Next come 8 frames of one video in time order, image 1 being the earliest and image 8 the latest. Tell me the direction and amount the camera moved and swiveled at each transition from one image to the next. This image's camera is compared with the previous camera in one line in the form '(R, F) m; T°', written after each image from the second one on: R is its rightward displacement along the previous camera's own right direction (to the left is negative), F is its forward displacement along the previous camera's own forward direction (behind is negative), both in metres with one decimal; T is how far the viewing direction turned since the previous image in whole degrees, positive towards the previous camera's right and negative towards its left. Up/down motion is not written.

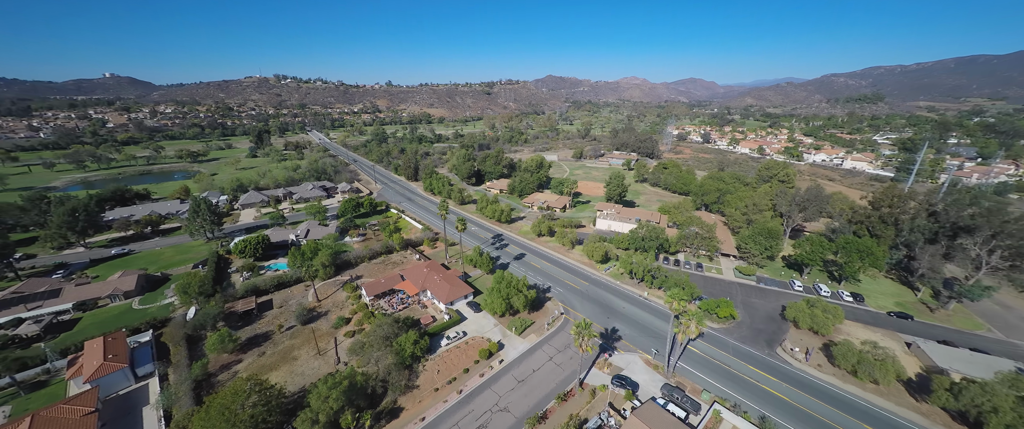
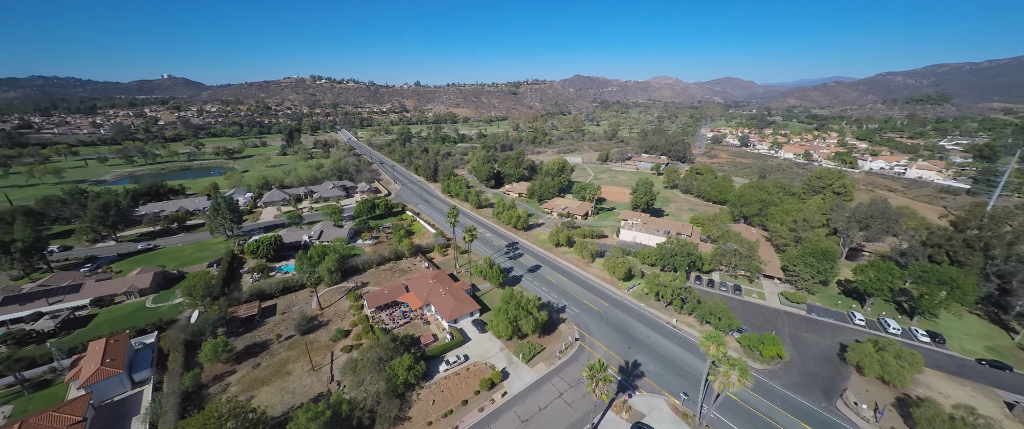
(+1.6, +4.9) m; -4°
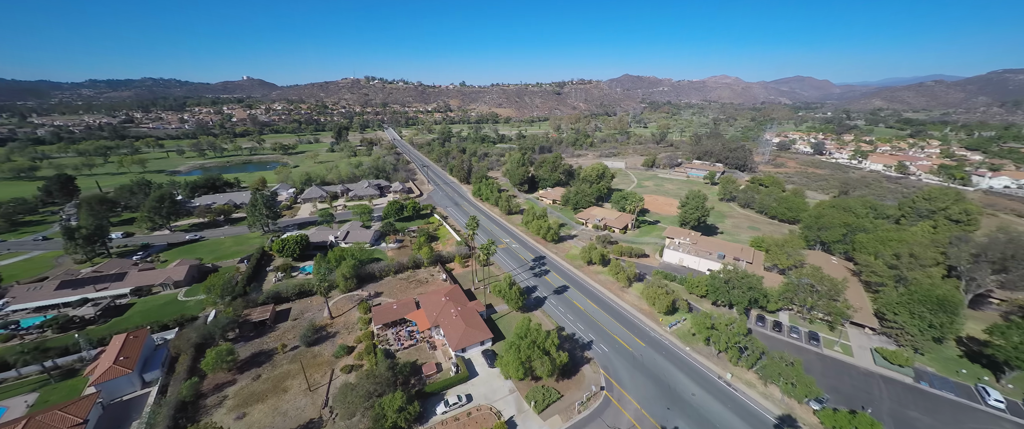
(+2.2, +6.4) m; -7°
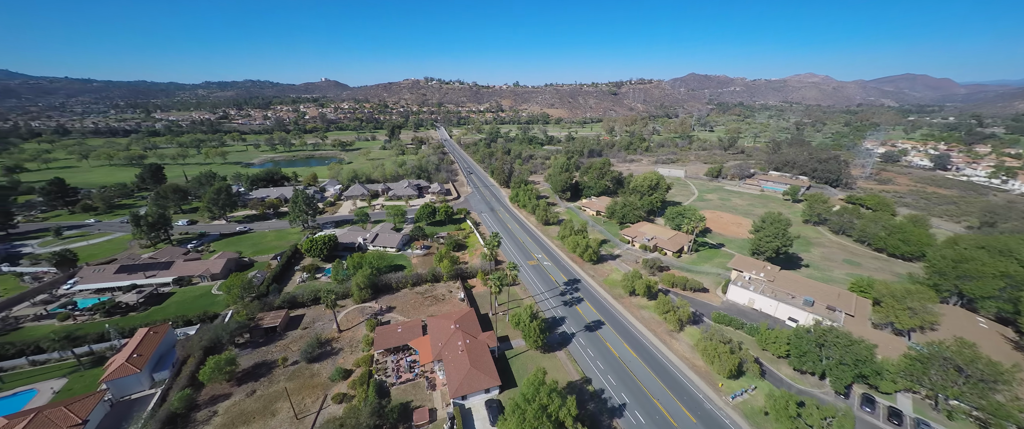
(+2.9, +7.7) m; -8°
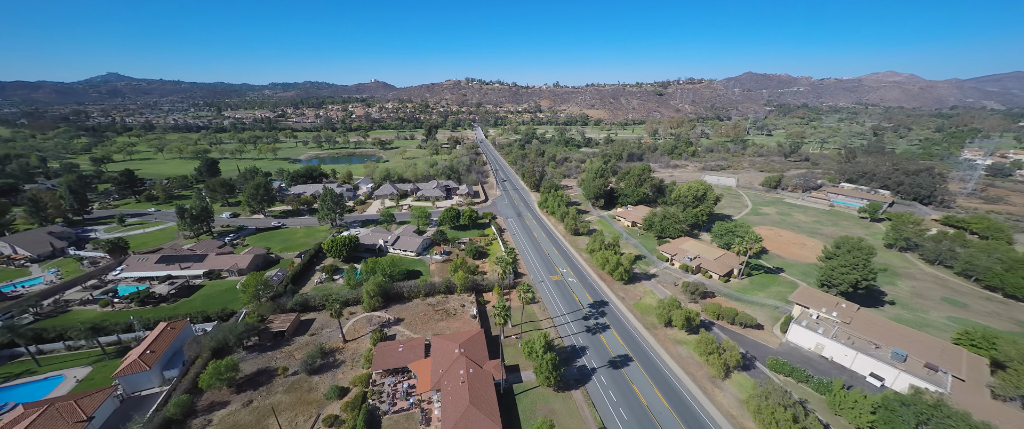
(+2.2, +5.2) m; -6°
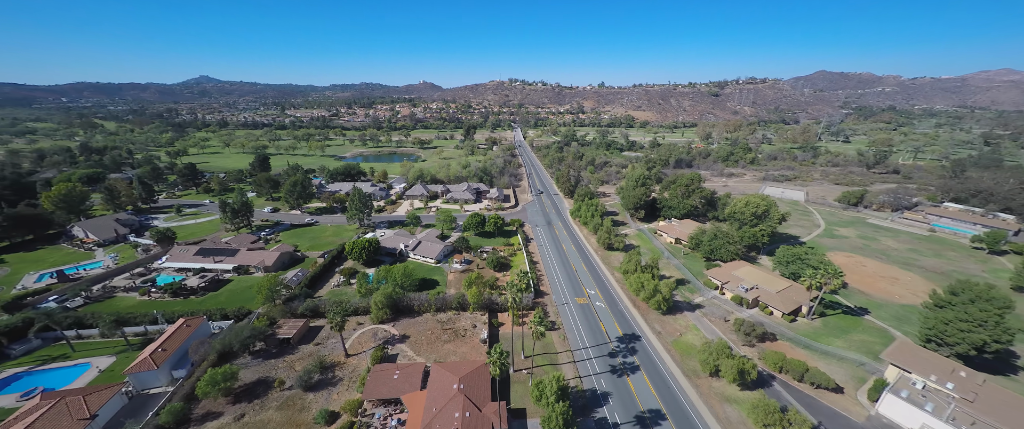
(+2.4, +5.7) m; -7°
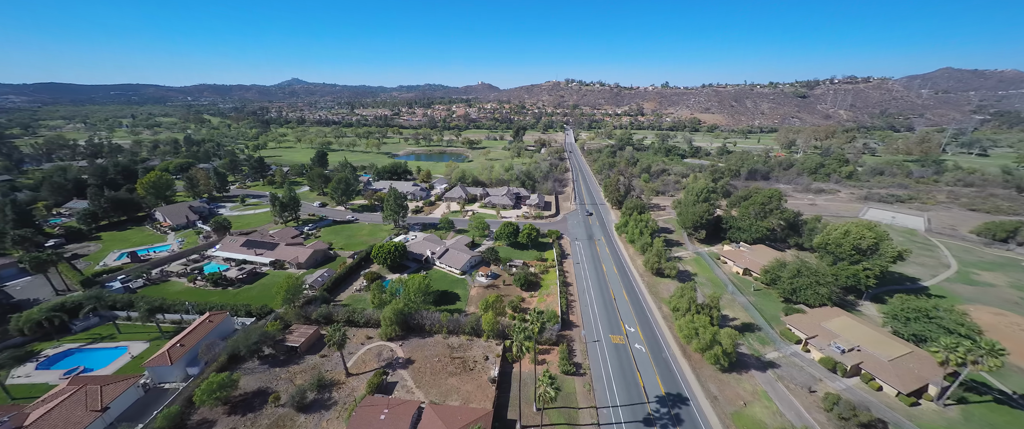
(+2.9, +6.9) m; -8°
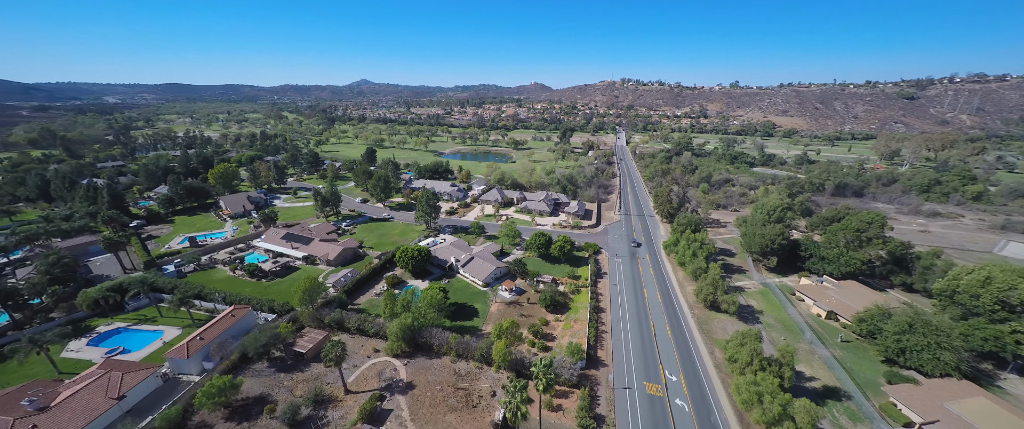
(+2.6, +5.8) m; -8°
